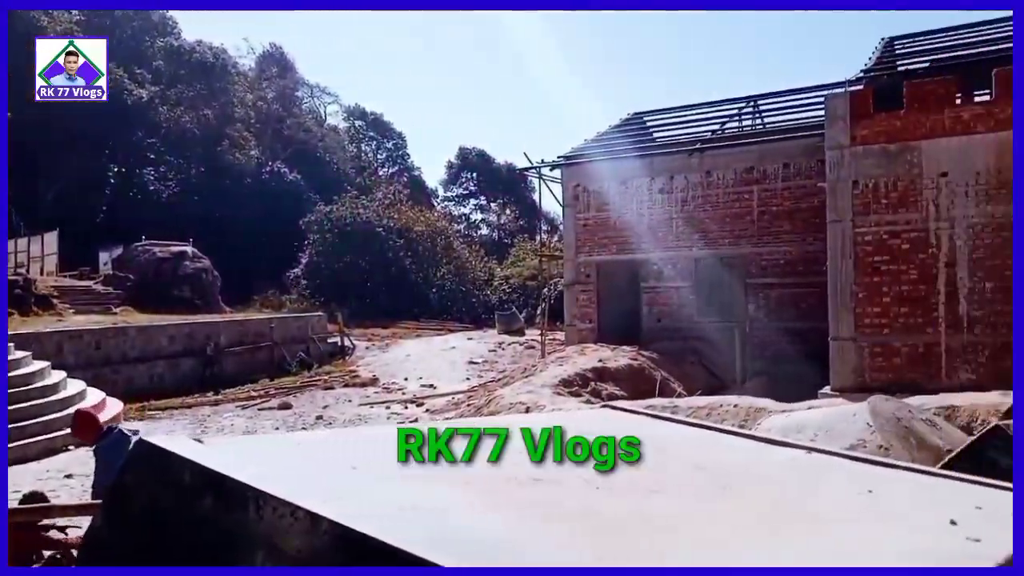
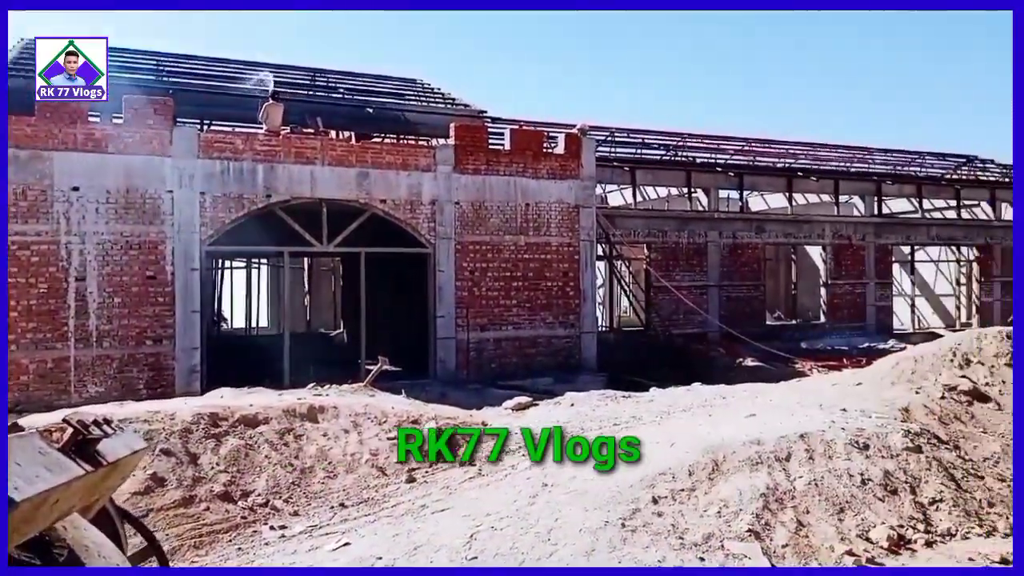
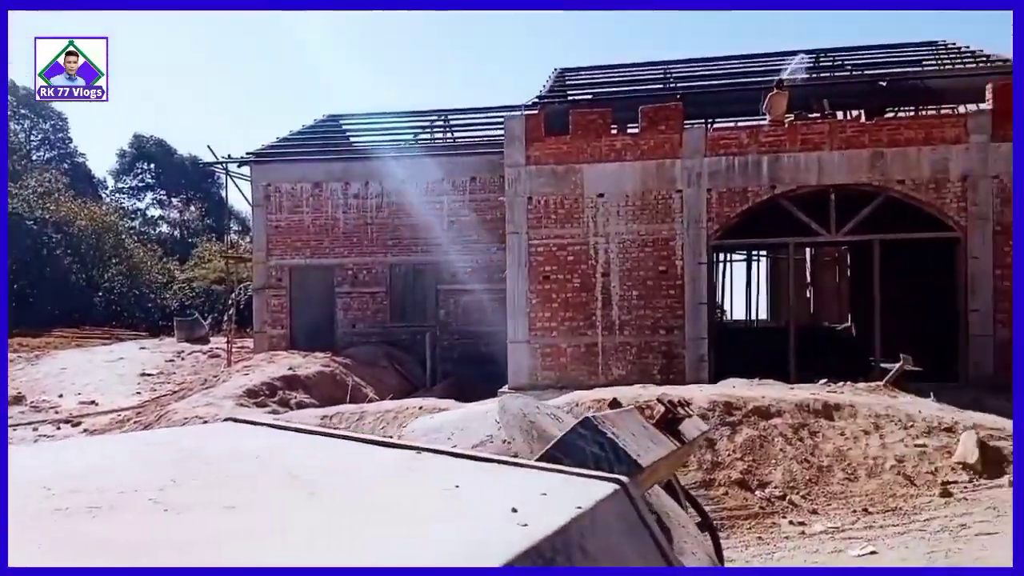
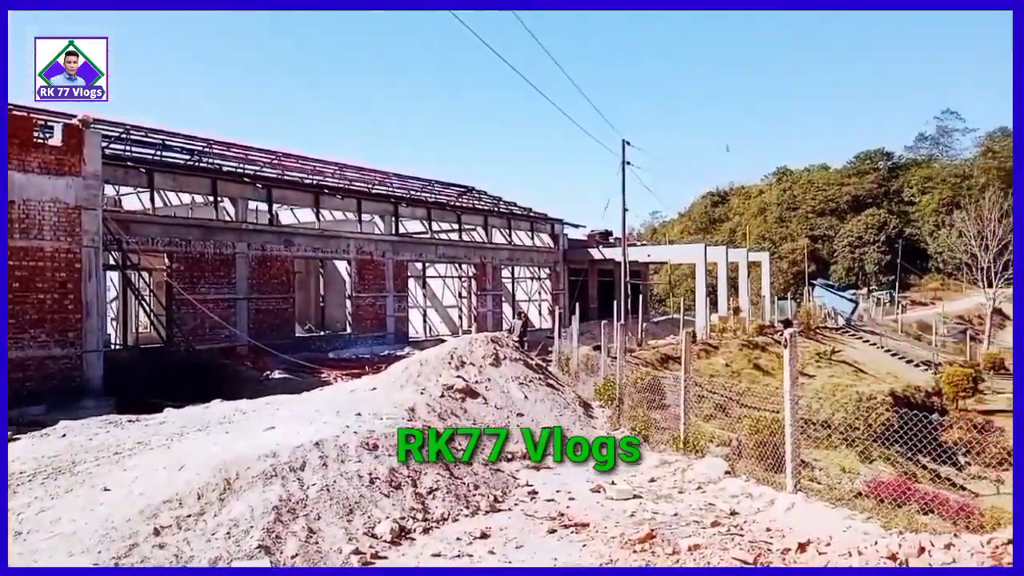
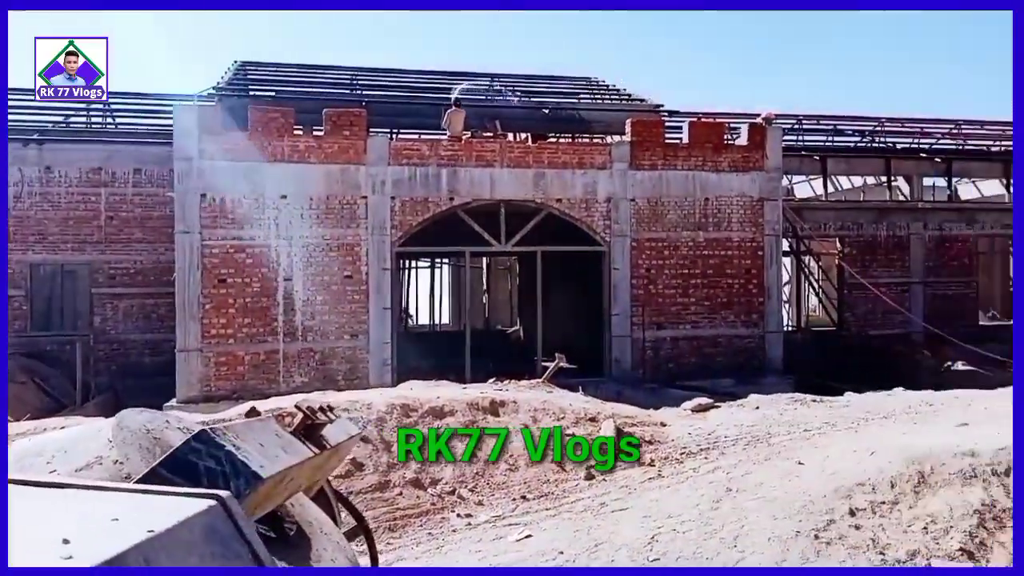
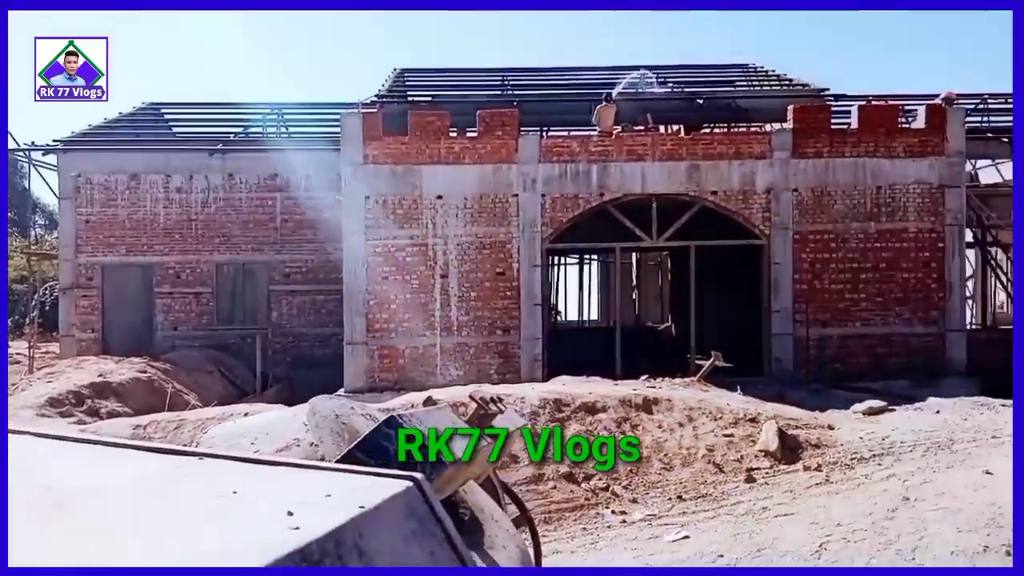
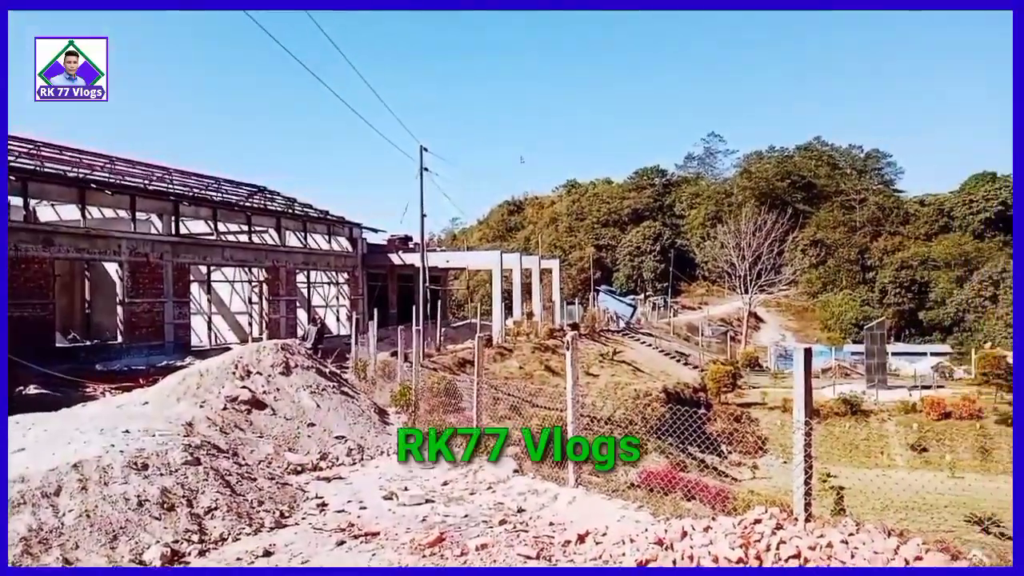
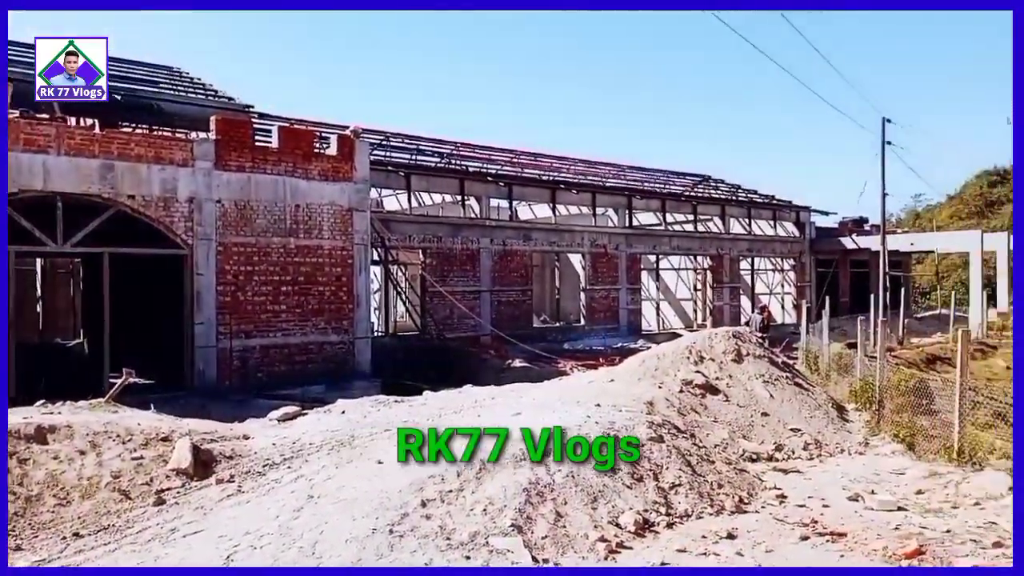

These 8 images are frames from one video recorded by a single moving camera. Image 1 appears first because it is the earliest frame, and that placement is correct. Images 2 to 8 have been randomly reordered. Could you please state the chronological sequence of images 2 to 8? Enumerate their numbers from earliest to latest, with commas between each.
3, 6, 5, 2, 8, 4, 7
